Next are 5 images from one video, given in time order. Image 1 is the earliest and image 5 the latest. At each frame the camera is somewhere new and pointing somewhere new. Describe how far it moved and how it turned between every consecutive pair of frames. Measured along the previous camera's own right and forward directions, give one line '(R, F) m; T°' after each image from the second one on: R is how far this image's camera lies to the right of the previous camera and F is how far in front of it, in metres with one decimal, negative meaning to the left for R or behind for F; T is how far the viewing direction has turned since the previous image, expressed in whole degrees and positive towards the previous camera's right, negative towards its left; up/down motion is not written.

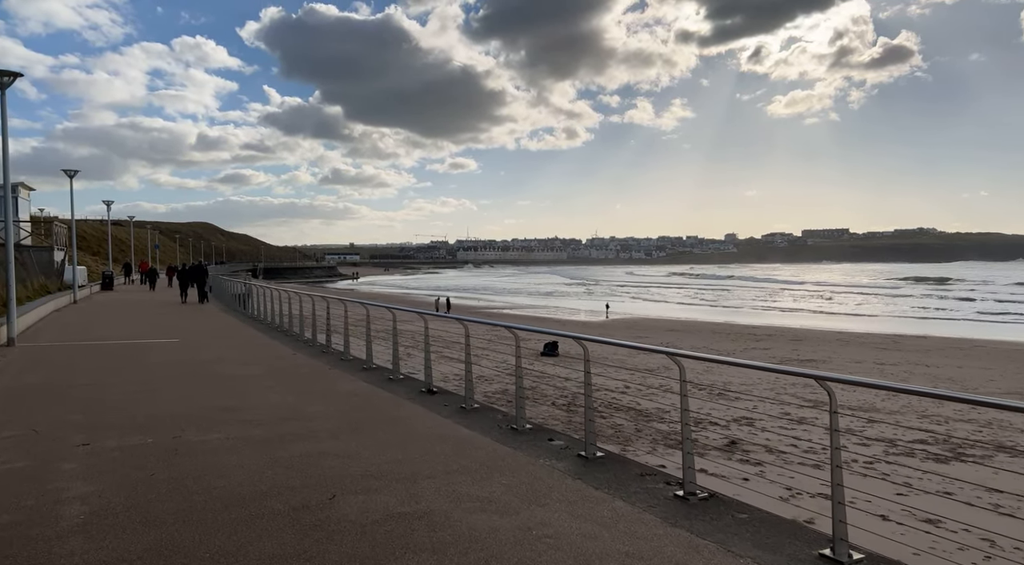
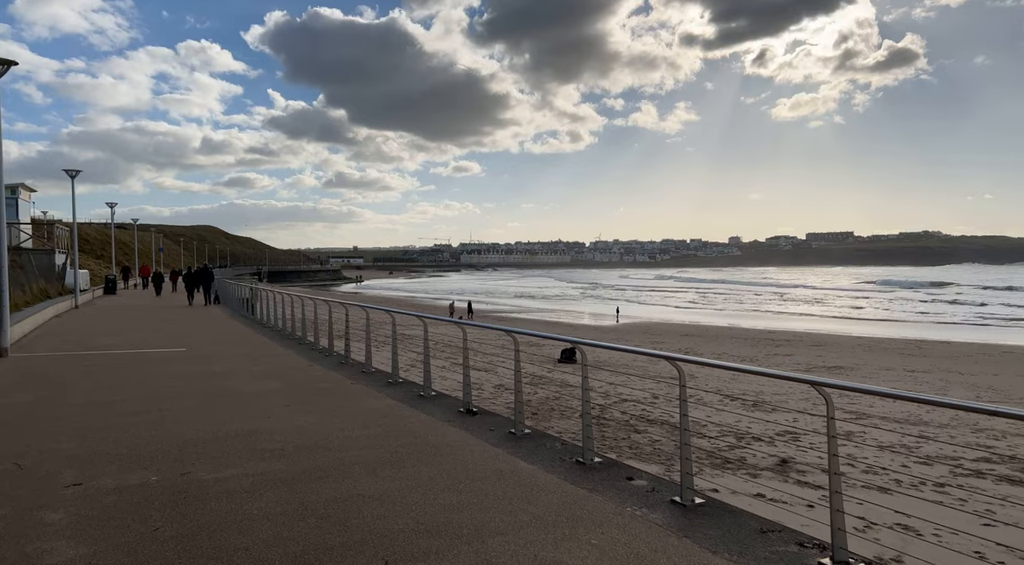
(-0.3, +0.6) m; 0°
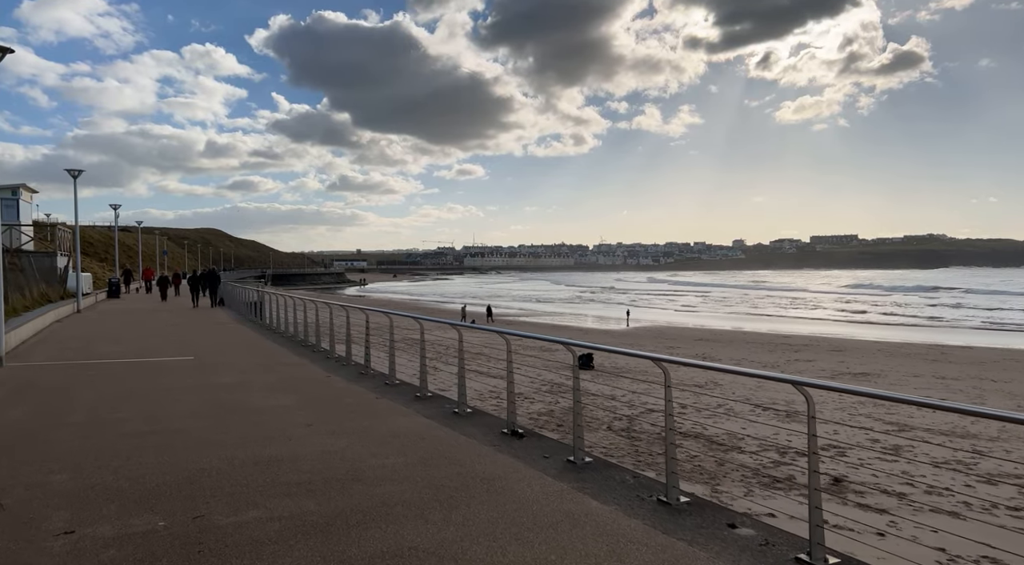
(-0.3, +0.5) m; 0°
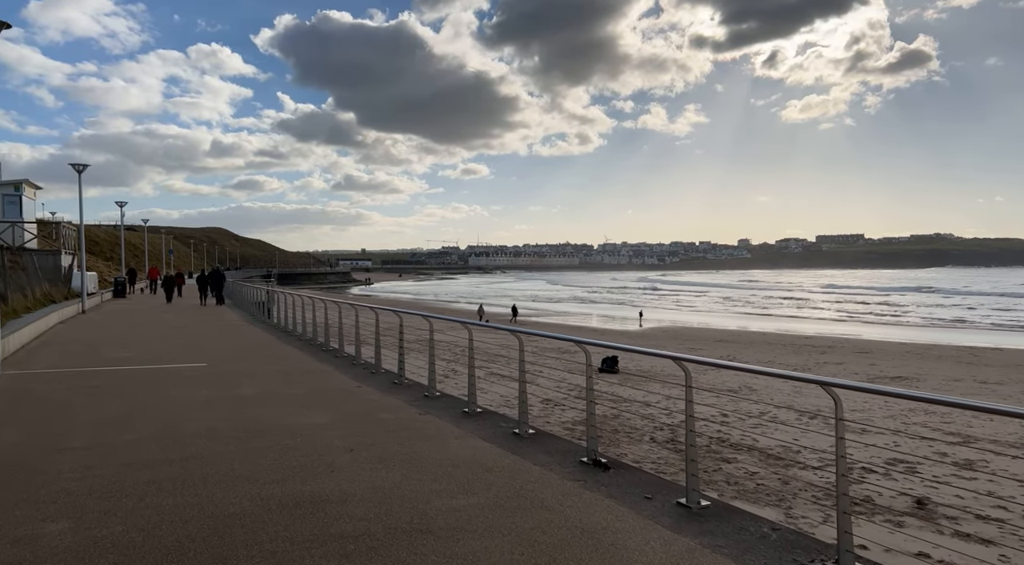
(-0.4, +0.6) m; 0°
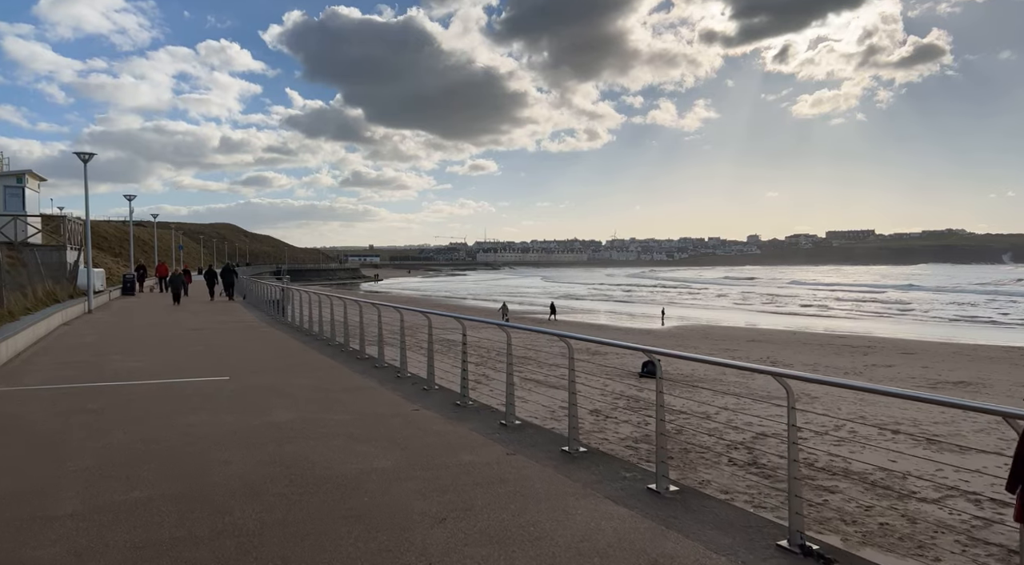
(-0.6, +1.0) m; -1°
